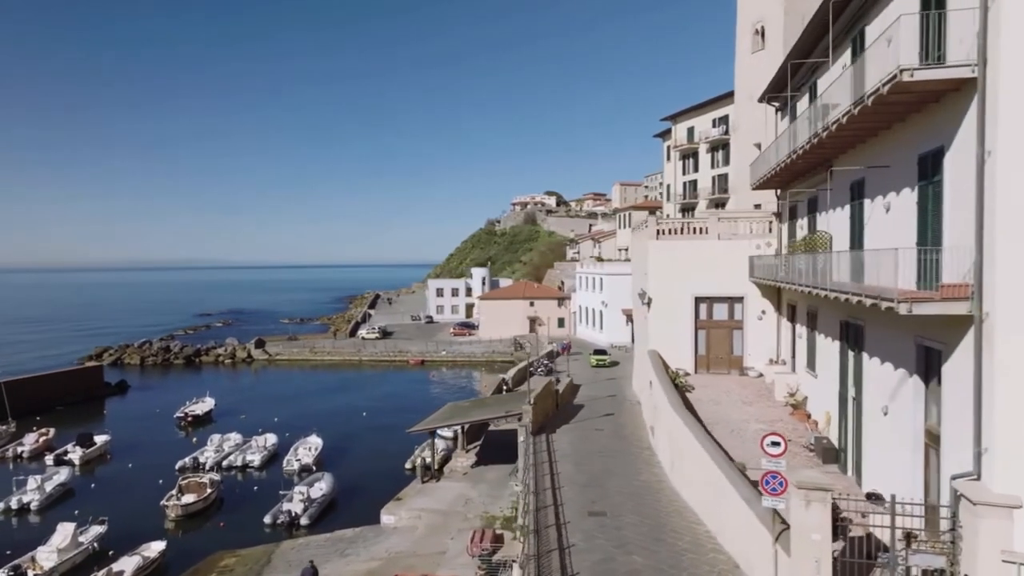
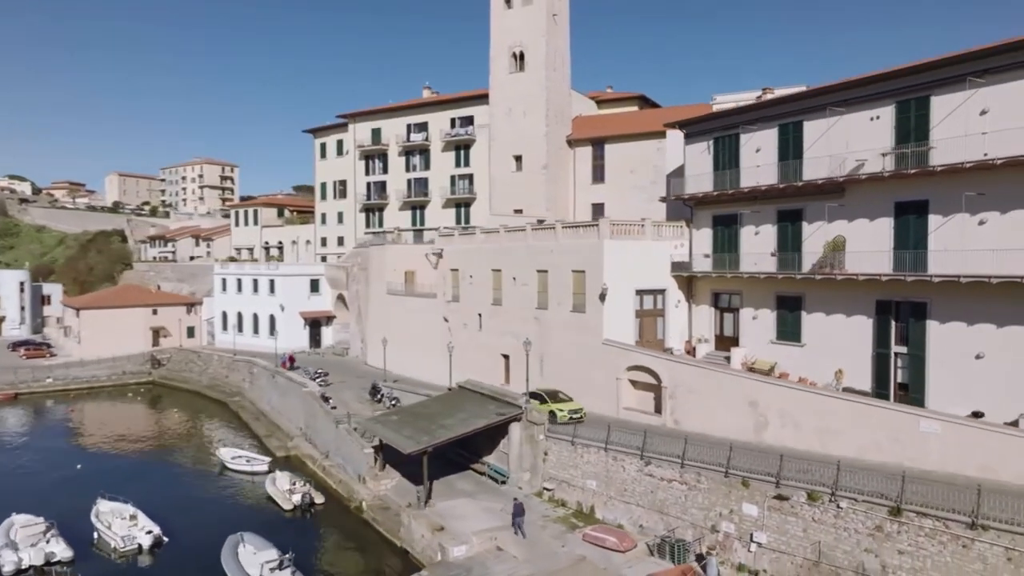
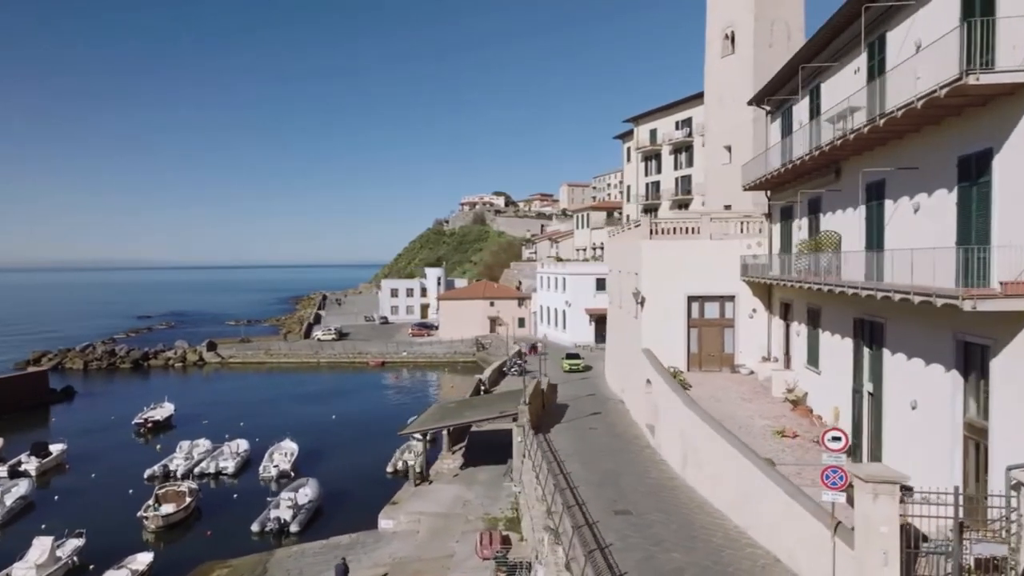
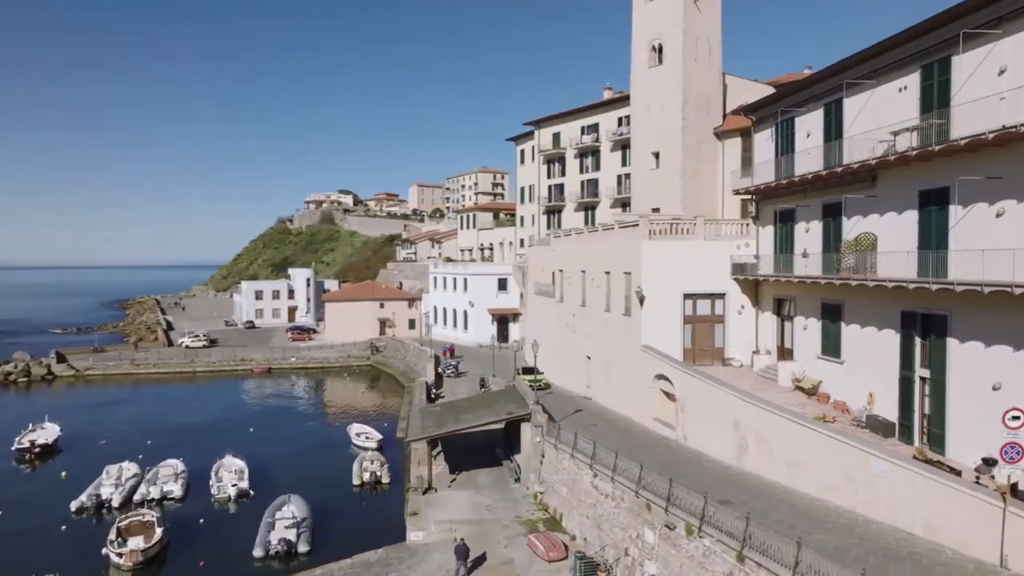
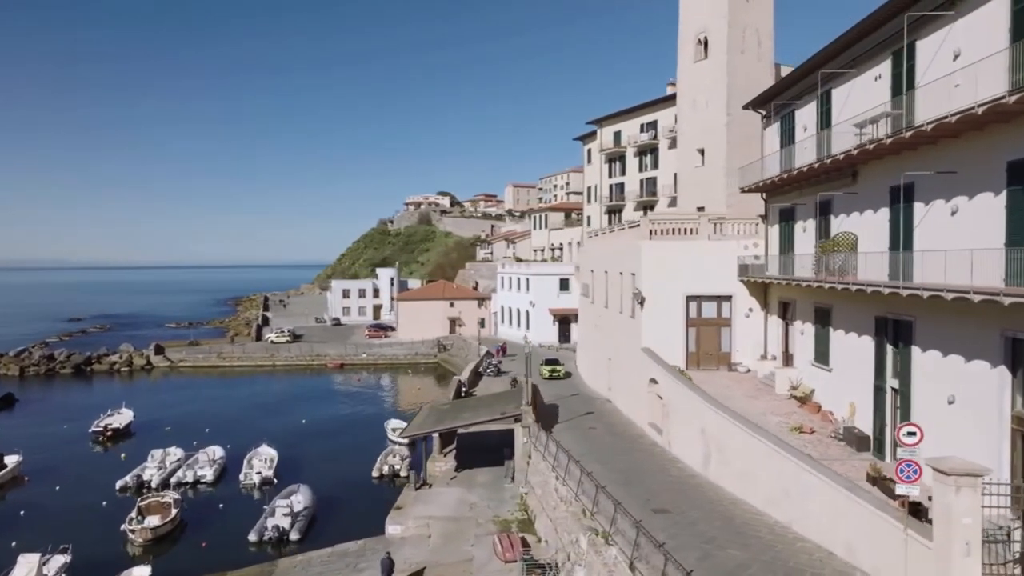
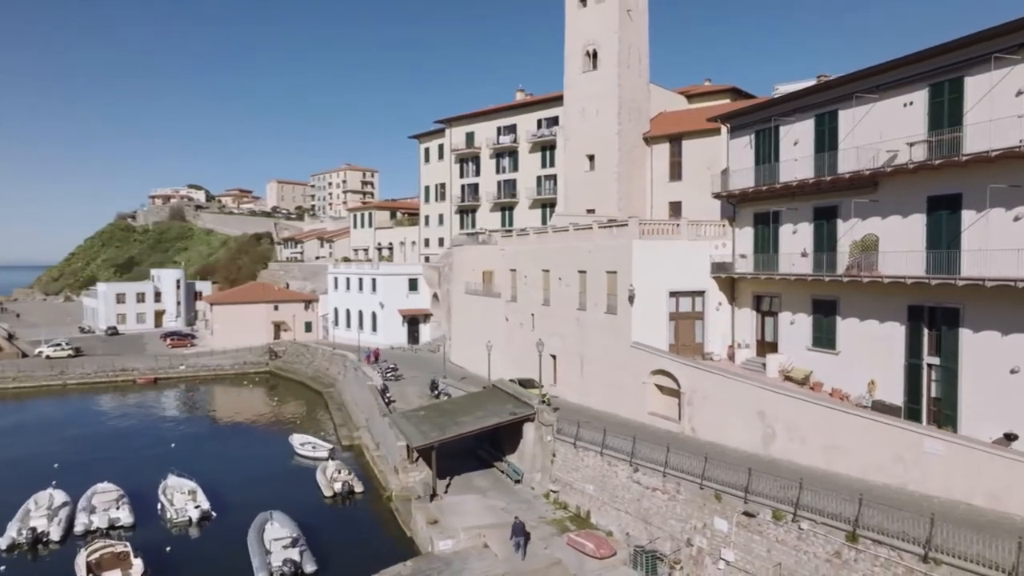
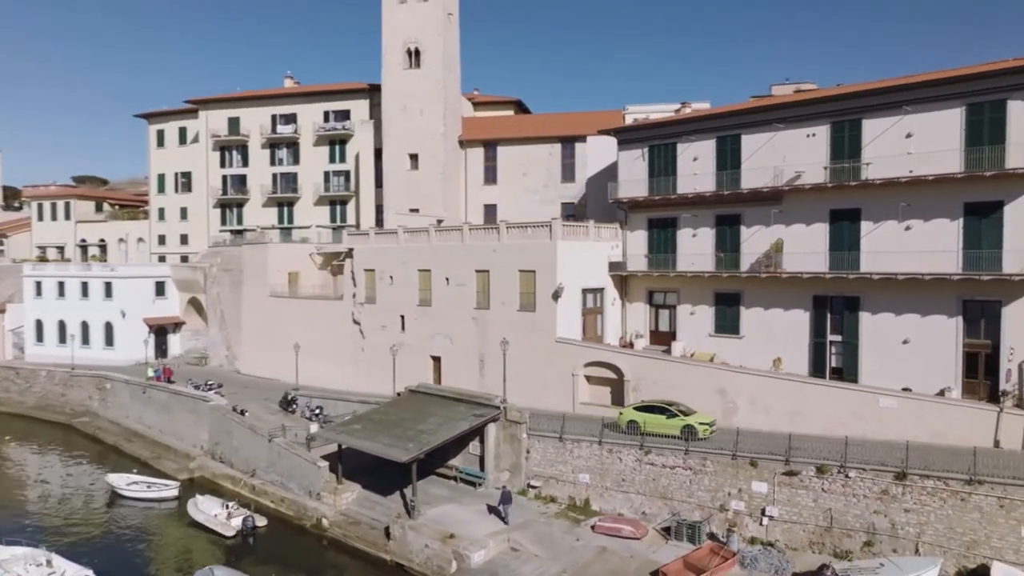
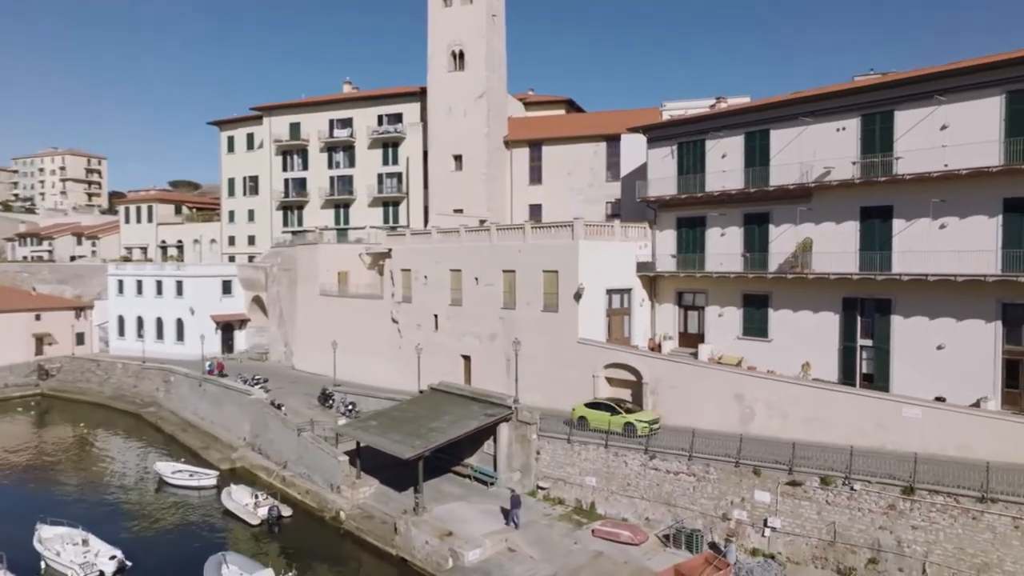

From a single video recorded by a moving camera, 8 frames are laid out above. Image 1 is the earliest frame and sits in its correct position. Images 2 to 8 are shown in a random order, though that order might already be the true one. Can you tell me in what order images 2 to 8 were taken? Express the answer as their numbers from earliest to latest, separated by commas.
3, 5, 4, 6, 2, 8, 7
